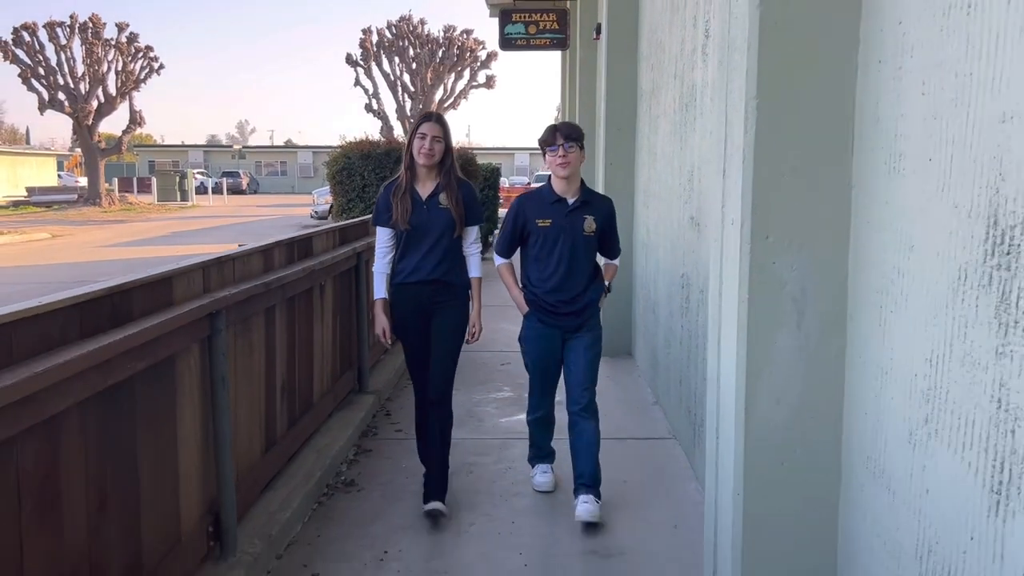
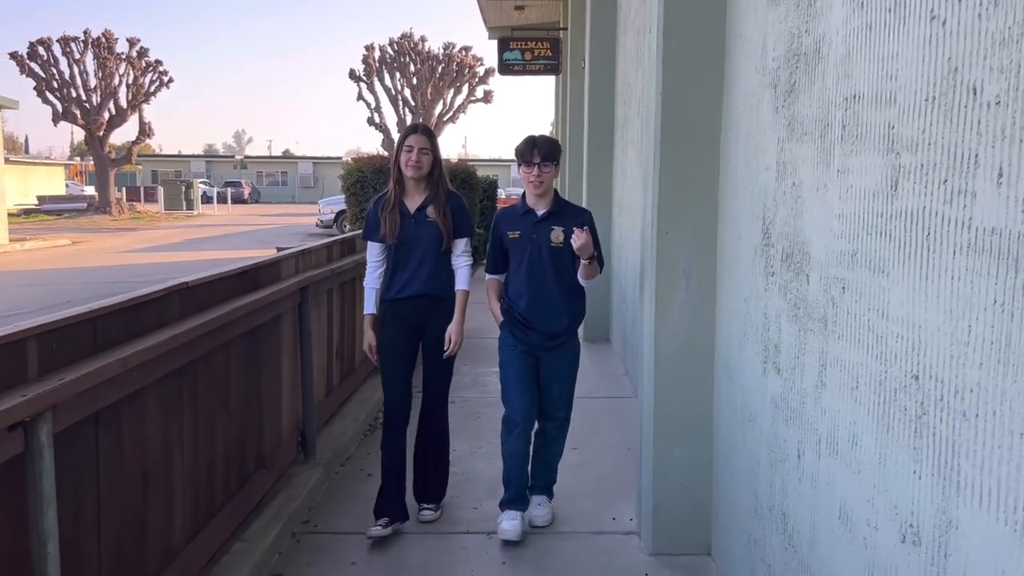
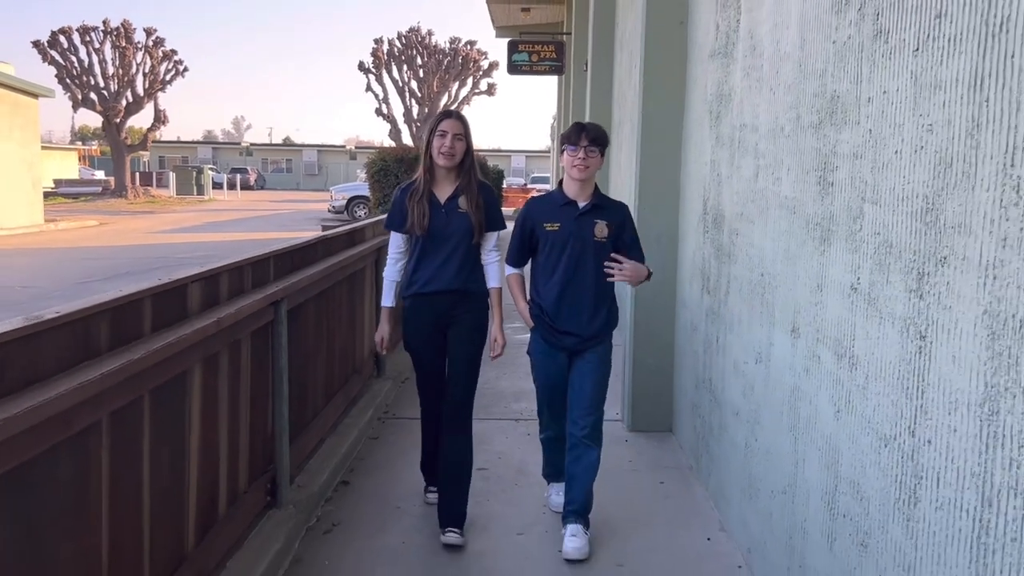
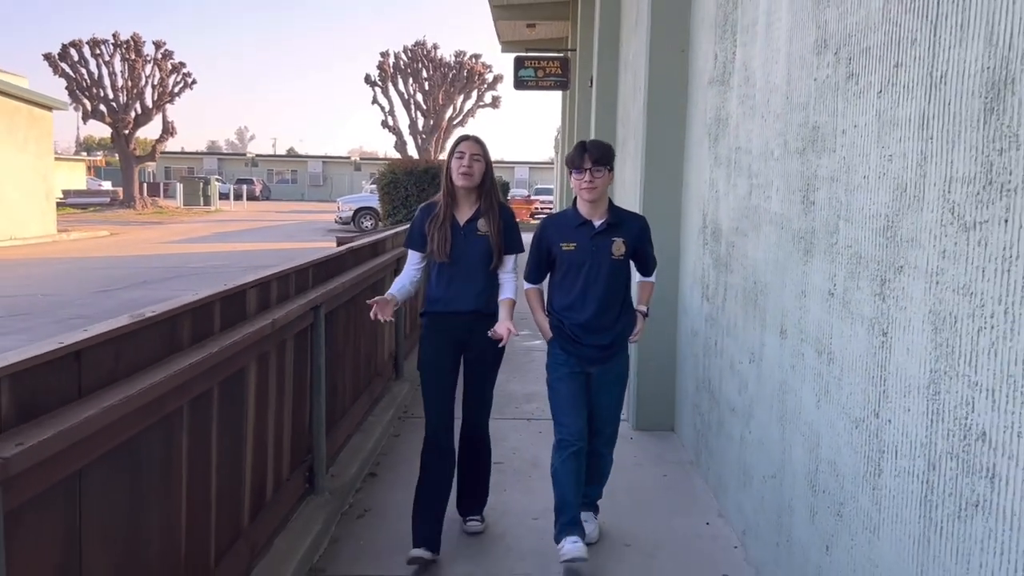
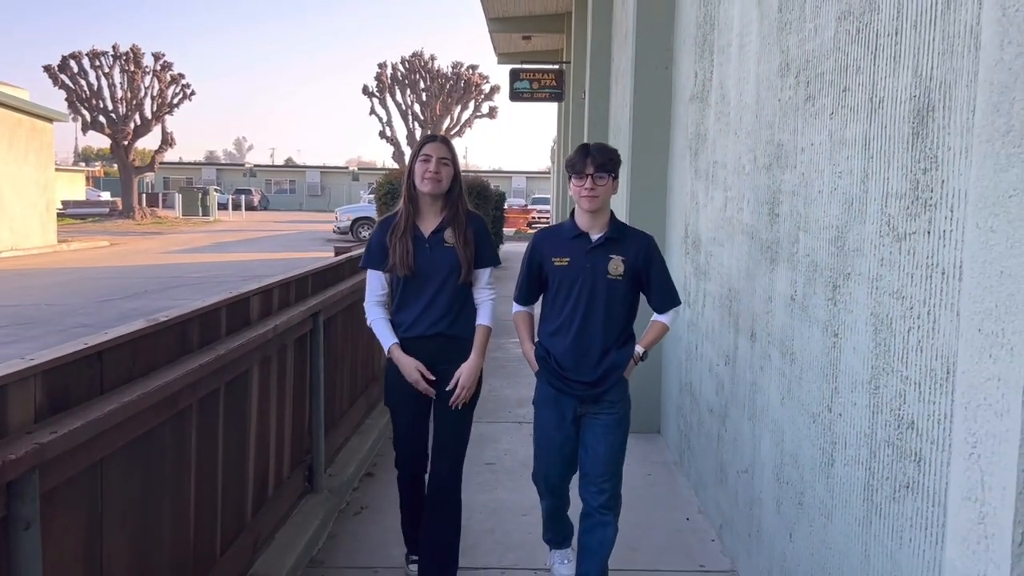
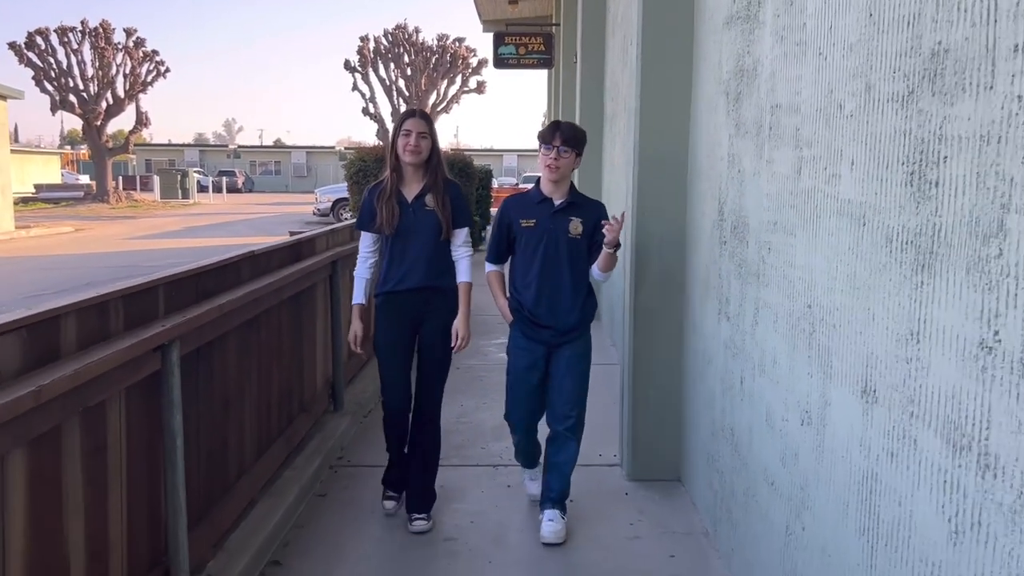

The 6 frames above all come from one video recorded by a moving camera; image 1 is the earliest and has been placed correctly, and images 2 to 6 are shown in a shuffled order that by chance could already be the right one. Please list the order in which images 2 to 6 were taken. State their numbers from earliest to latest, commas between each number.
2, 6, 3, 4, 5
